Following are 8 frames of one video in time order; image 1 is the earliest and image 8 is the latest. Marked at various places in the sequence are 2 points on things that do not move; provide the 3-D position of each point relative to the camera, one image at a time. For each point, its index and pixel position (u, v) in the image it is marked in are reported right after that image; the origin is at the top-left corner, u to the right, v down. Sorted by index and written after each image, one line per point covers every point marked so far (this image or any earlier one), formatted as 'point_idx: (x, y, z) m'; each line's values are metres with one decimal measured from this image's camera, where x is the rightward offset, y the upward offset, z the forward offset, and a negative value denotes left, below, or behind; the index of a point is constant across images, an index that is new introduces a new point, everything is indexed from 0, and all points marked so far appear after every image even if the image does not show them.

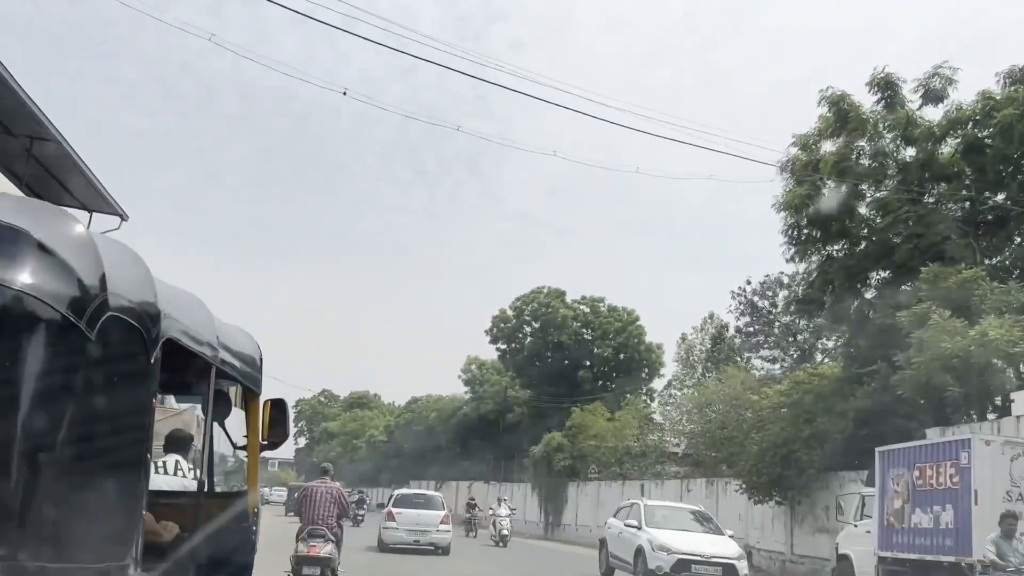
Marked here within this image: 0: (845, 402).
0: (+6.4, -2.2, +18.0) m
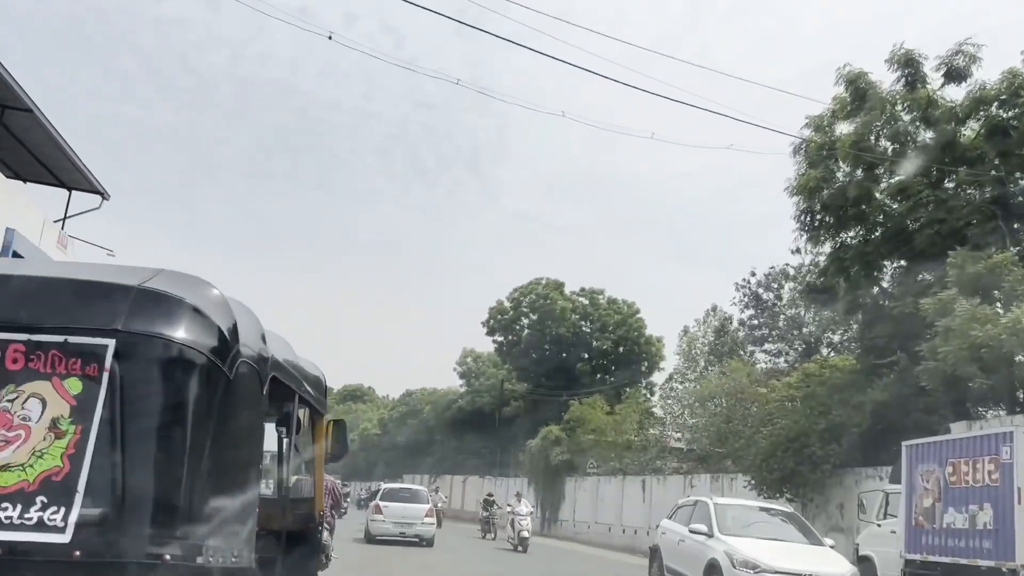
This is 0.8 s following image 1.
0: (+6.4, -1.9, +17.1) m
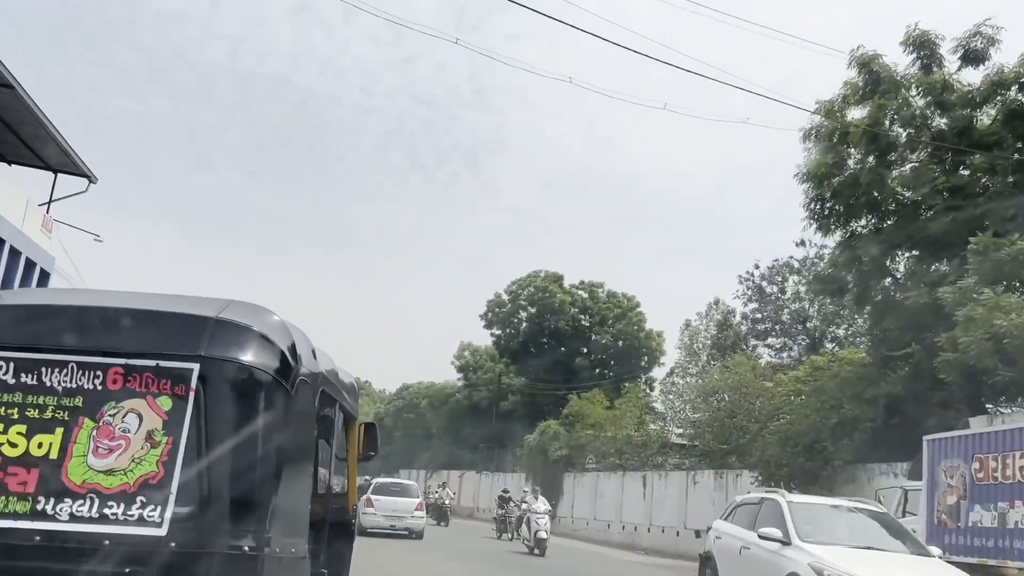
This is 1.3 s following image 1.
0: (+6.4, -1.7, +16.4) m
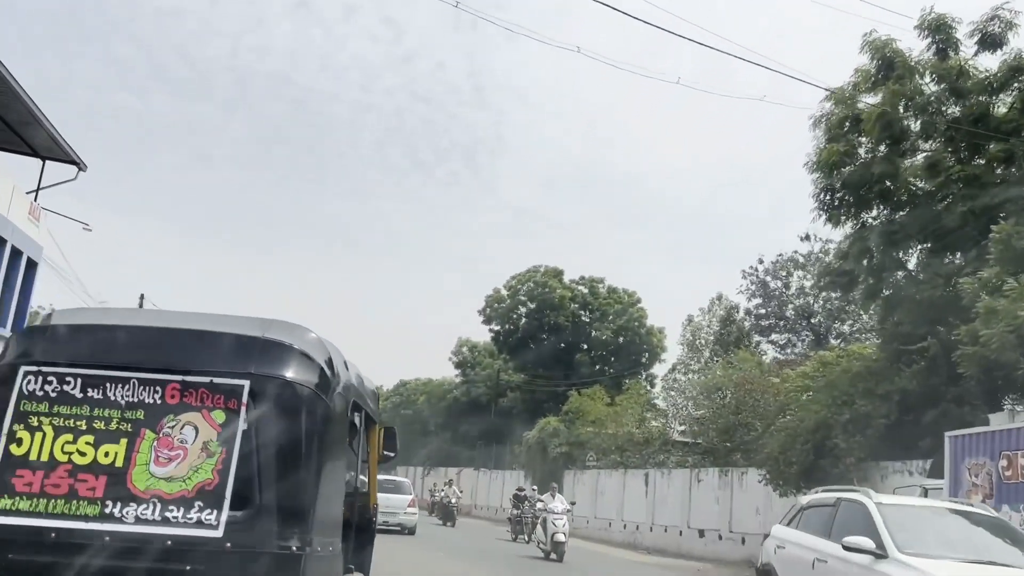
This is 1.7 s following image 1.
0: (+6.4, -1.6, +15.9) m
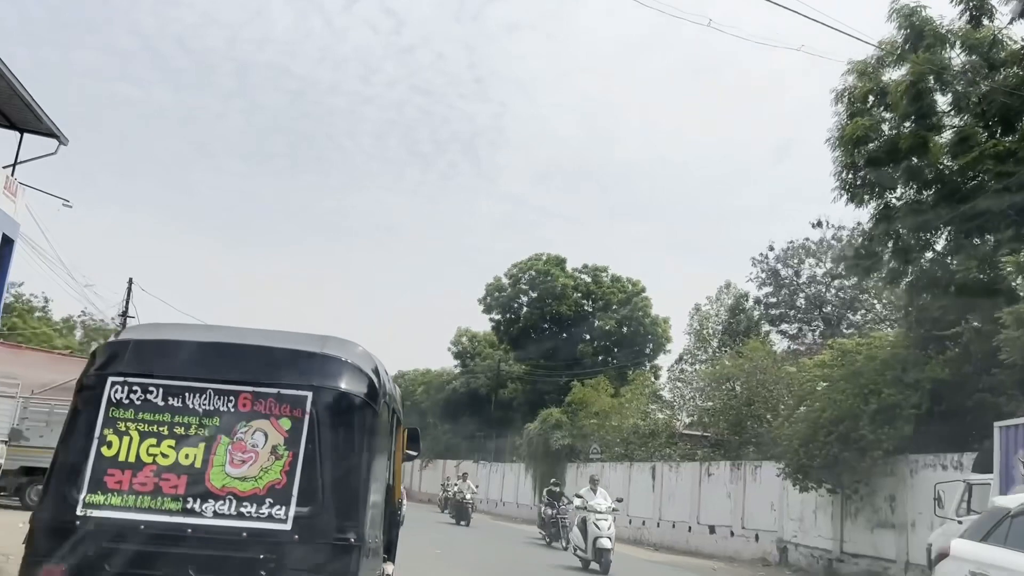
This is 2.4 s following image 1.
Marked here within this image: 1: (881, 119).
0: (+6.4, -1.3, +14.8) m
1: (+7.0, +3.2, +17.8) m
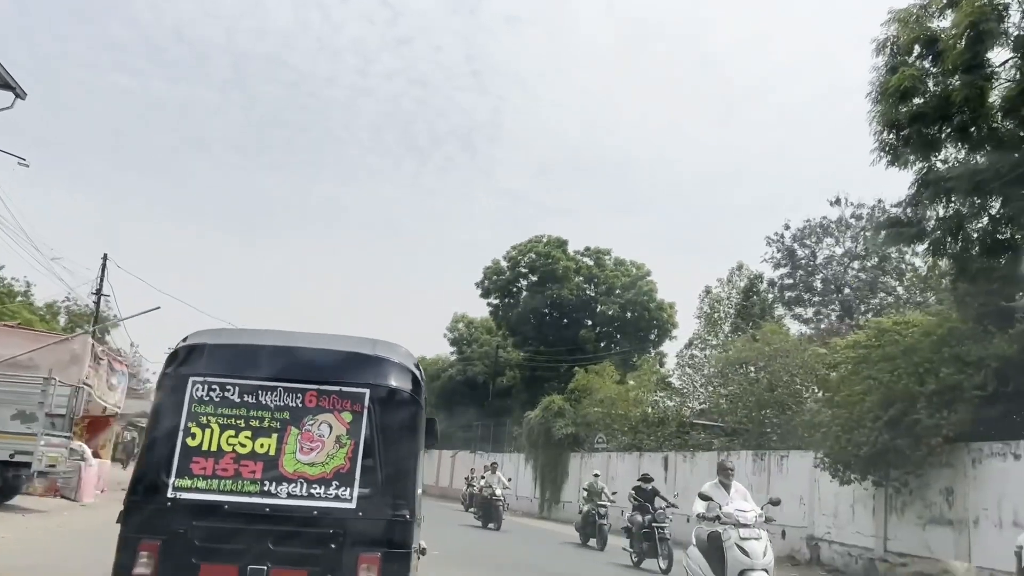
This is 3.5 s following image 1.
0: (+6.5, -0.8, +13.1) m
1: (+7.2, +3.7, +16.0) m
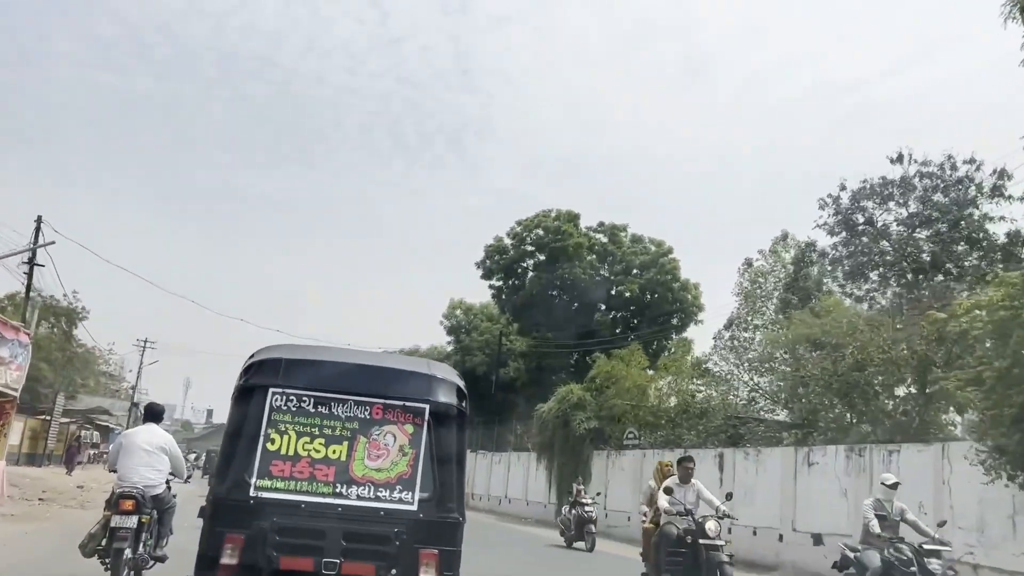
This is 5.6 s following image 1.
0: (+7.0, 0.0, +8.9) m
1: (+7.6, +4.6, +11.9) m
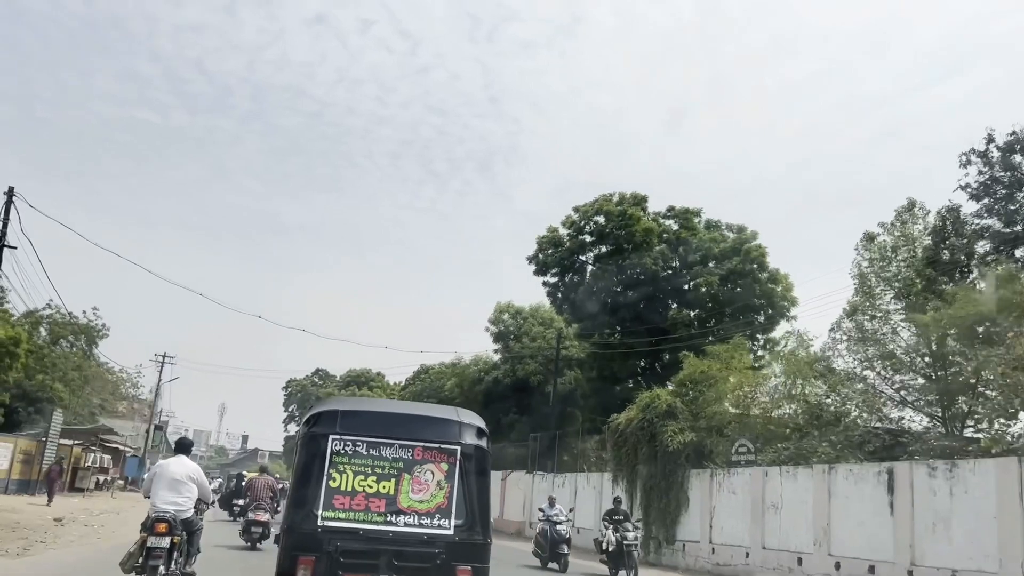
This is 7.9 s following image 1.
0: (+8.0, +0.9, +4.1) m
1: (+8.7, +5.4, +7.1) m
